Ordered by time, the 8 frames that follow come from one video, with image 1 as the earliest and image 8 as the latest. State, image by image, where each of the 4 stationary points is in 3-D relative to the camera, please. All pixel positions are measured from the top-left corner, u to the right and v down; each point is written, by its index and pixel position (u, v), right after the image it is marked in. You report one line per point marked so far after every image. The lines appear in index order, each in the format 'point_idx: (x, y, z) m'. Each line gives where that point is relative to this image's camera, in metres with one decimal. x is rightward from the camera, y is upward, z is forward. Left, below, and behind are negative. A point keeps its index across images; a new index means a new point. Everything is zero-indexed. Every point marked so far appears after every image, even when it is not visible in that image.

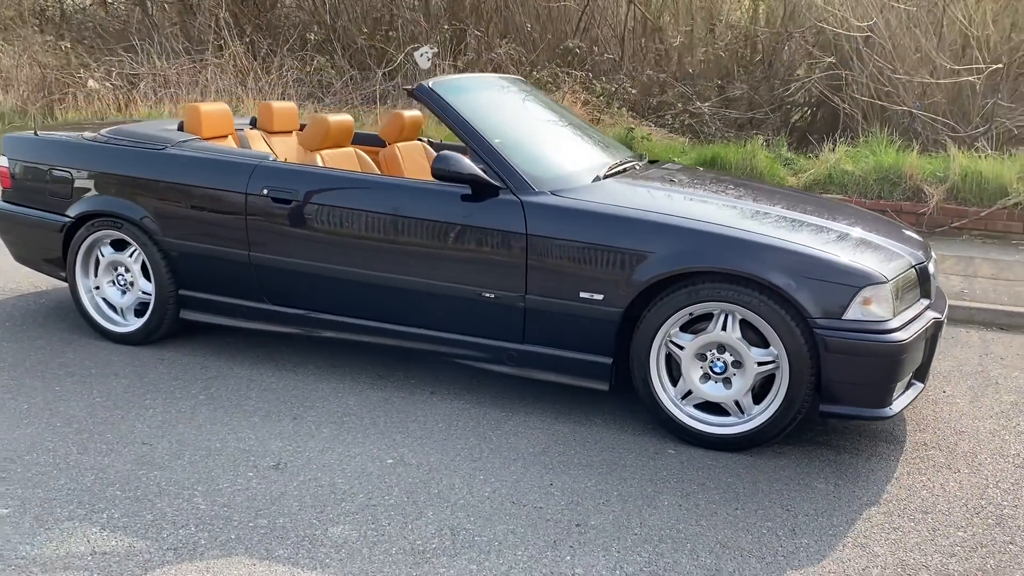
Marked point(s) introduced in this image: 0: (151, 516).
0: (-1.1, -0.7, +2.8) m
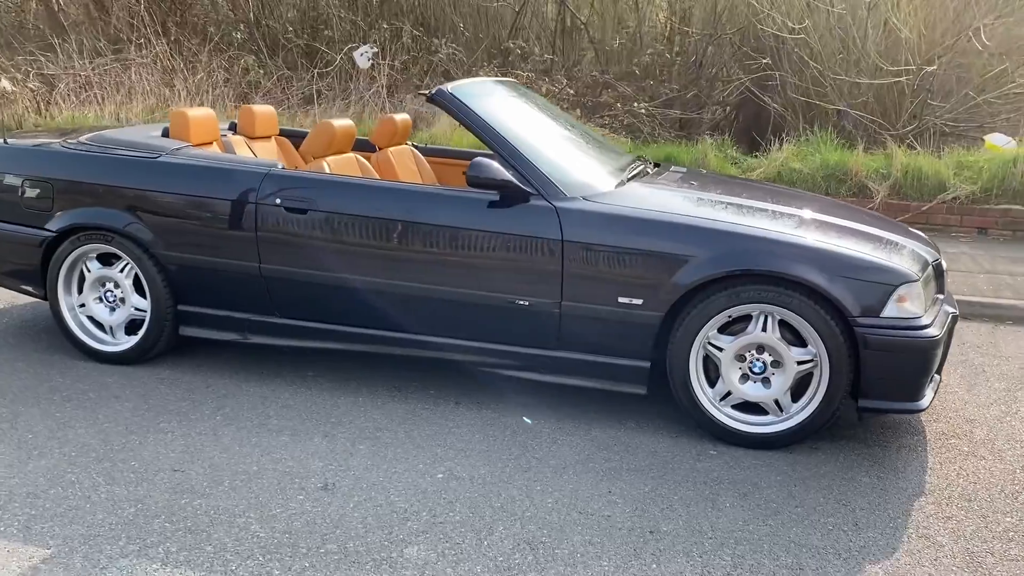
0: (-0.9, -0.8, +2.7) m
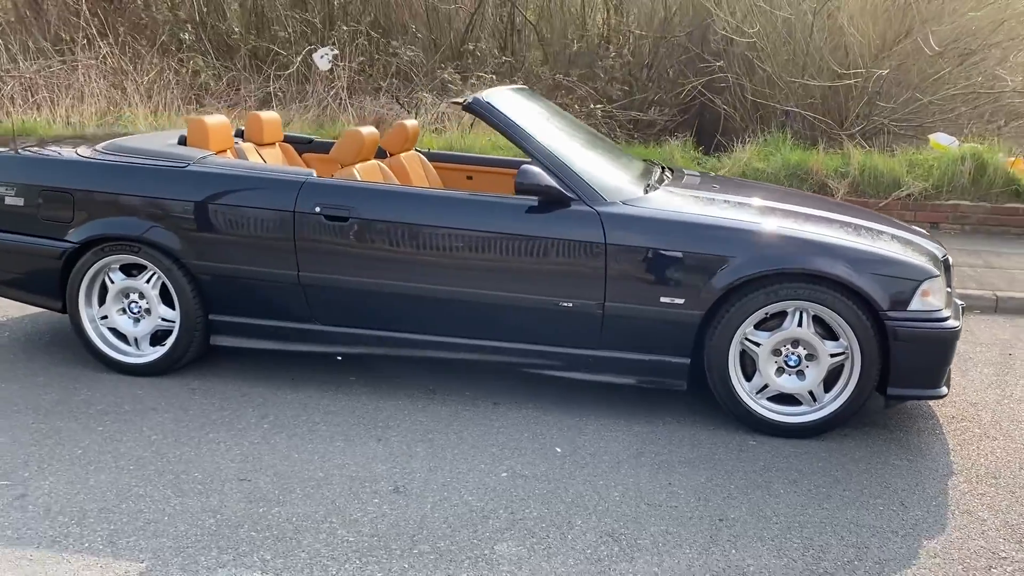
0: (-0.6, -0.8, +2.7) m
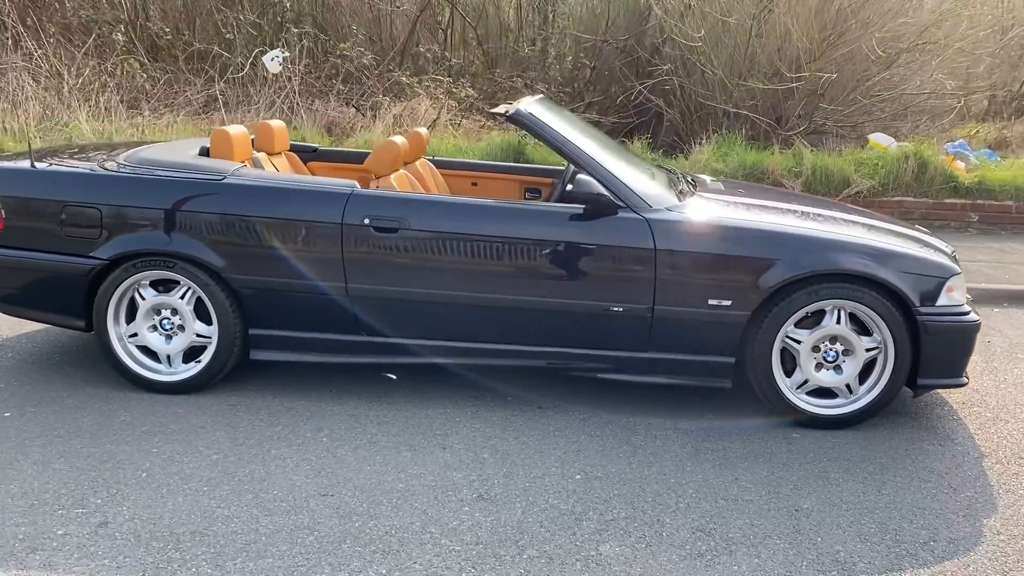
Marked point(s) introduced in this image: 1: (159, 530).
0: (-0.3, -0.9, +2.8) m
1: (-1.1, -0.8, +2.9) m
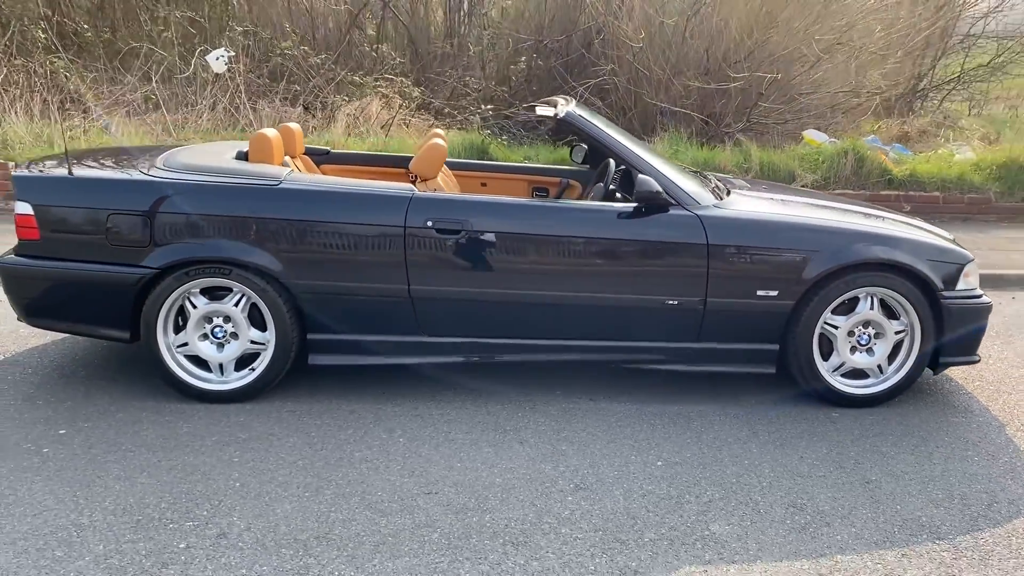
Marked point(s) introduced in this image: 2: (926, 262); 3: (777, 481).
0: (+0.1, -0.9, +2.9) m
1: (-0.7, -0.8, +2.9) m
2: (+1.9, +0.1, +4.0) m
3: (+1.0, -0.7, +3.4) m
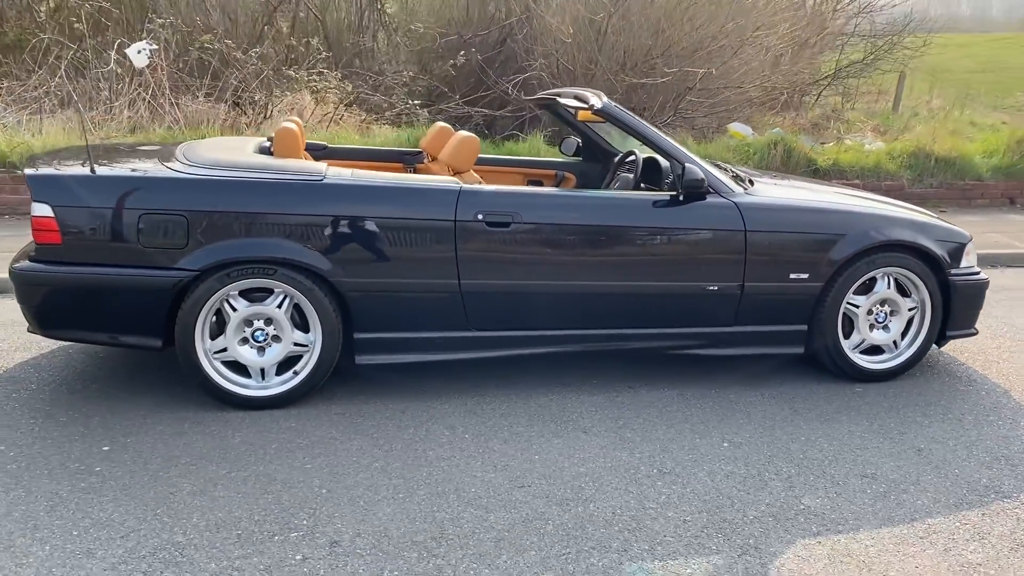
0: (+0.5, -0.8, +2.9) m
1: (-0.4, -0.8, +2.8) m
2: (+2.0, +0.2, +4.3) m
3: (+1.3, -0.7, +3.6) m
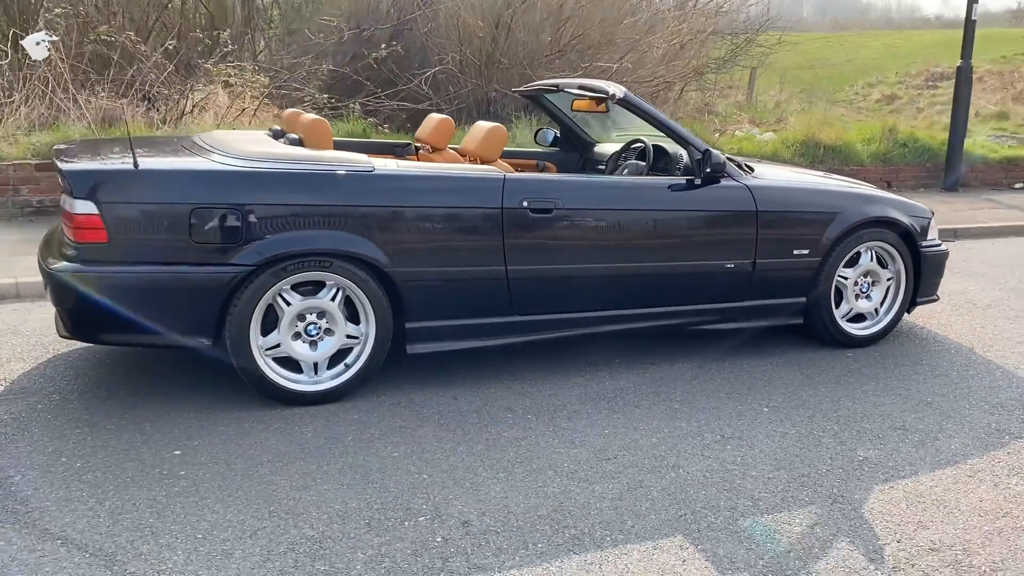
0: (+0.9, -0.7, +3.1) m
1: (0.0, -0.7, +2.9) m
2: (+2.1, +0.4, +4.8) m
3: (+1.5, -0.5, +3.9) m
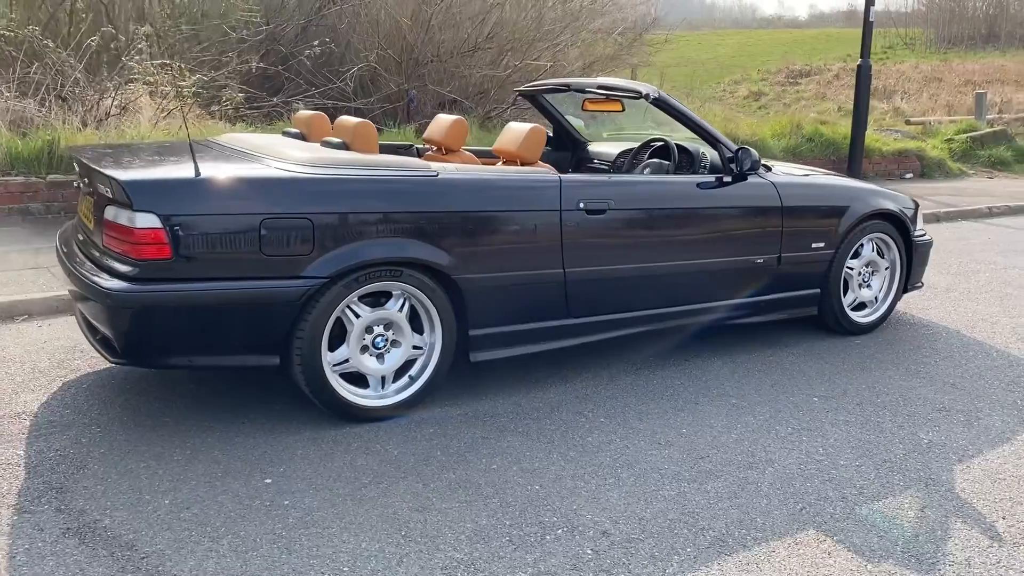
0: (+1.3, -0.7, +3.2) m
1: (+0.5, -0.8, +2.9) m
2: (+2.2, +0.4, +5.0) m
3: (+1.8, -0.5, +4.1) m
